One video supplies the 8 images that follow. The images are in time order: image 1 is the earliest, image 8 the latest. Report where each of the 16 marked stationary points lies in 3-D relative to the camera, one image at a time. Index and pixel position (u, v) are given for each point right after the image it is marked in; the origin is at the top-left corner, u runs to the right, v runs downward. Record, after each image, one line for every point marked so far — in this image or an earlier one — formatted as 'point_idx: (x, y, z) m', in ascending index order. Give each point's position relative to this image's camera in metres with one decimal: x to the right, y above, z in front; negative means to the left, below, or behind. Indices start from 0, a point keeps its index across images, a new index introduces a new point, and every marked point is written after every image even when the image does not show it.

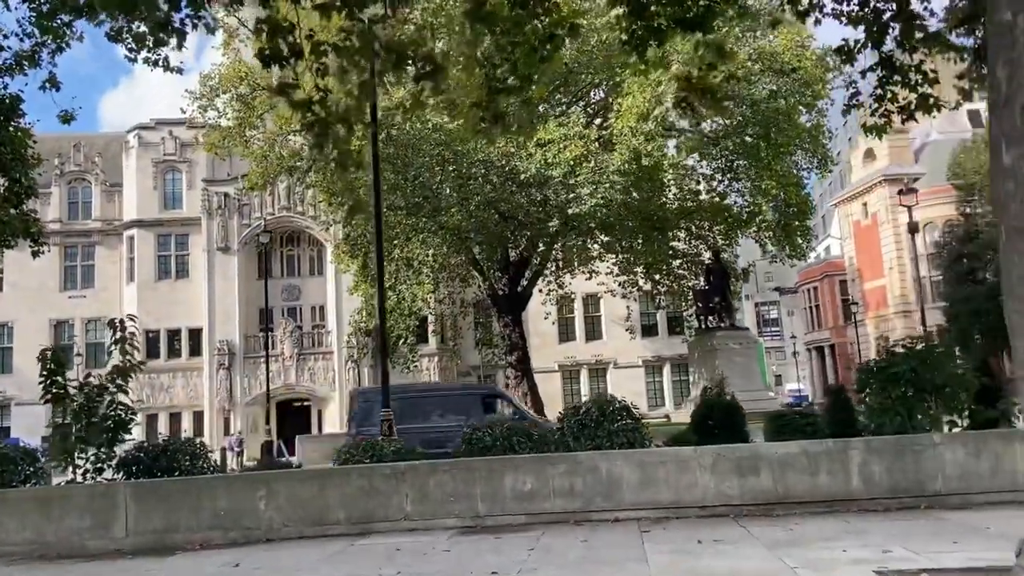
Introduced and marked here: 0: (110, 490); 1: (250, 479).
0: (-3.6, -1.8, +7.1) m
1: (-2.3, -1.7, +7.1) m
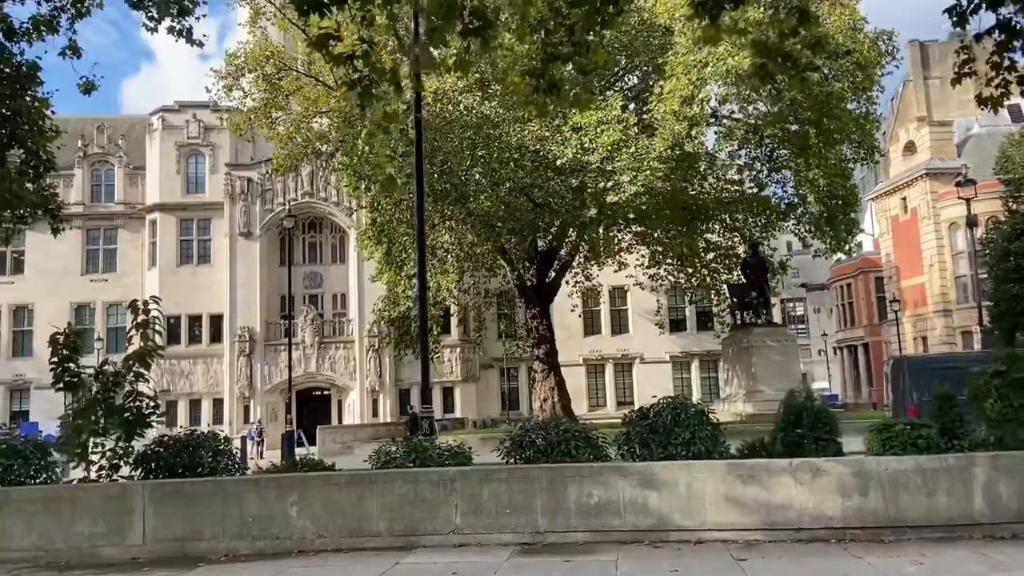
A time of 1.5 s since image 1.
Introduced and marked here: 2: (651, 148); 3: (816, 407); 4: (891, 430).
0: (-3.1, -1.6, +6.4) m
1: (-1.8, -1.6, +6.3) m
2: (+3.3, +3.4, +19.0) m
3: (+2.7, -1.0, +6.9) m
4: (+3.1, -1.2, +6.5) m
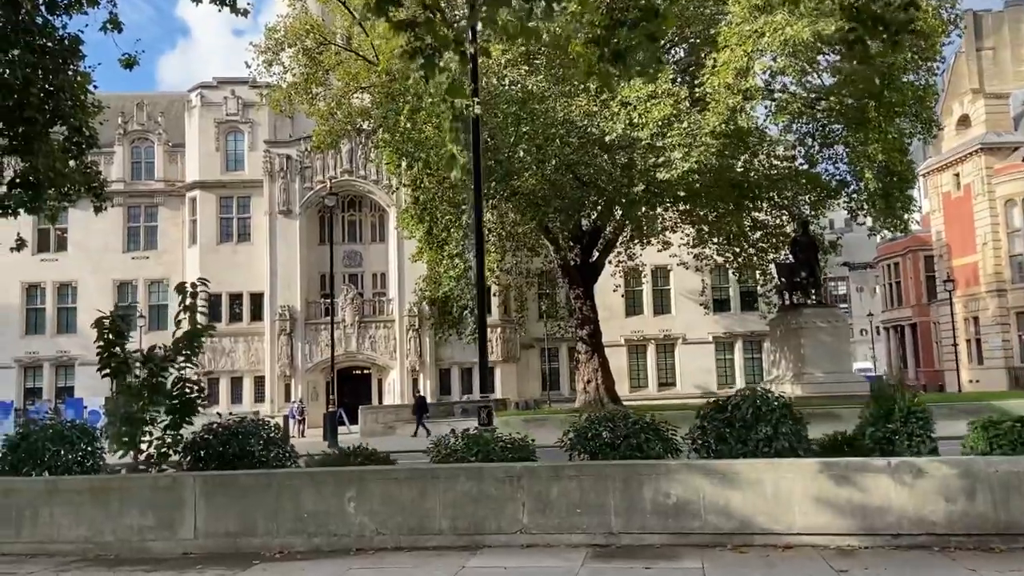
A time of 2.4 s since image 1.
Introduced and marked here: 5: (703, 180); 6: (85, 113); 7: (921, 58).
0: (-2.6, -1.5, +6.1) m
1: (-1.3, -1.4, +6.0) m
2: (+4.4, +3.8, +18.3) m
3: (+3.2, -0.9, +6.4) m
4: (+3.6, -1.0, +5.9) m
5: (+4.6, +2.6, +19.0) m
6: (-6.2, +2.5, +11.6) m
7: (+10.3, +5.8, +19.9) m
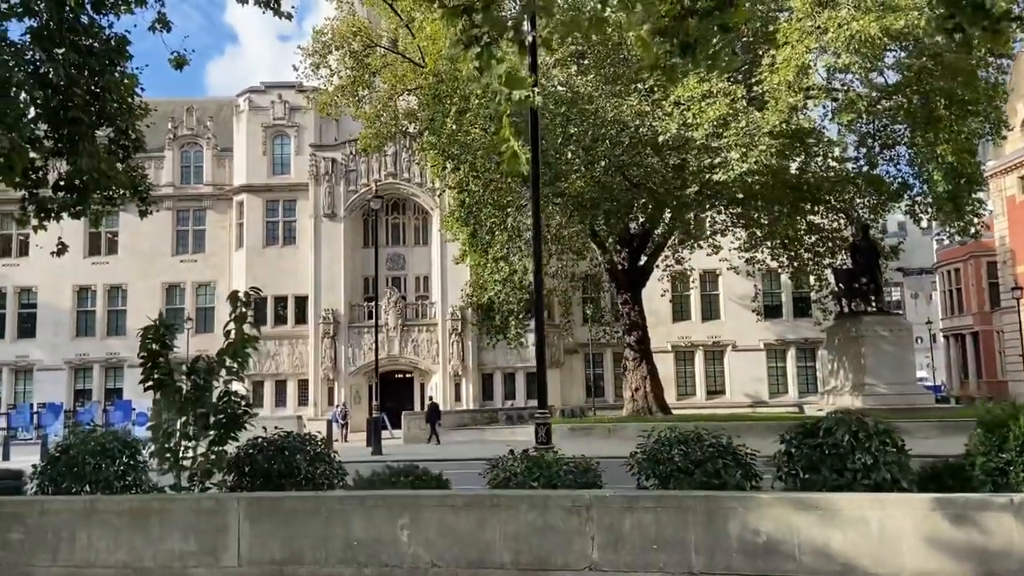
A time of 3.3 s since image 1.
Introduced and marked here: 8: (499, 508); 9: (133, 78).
0: (-2.1, -1.6, +5.7) m
1: (-0.8, -1.5, +5.5) m
2: (+5.5, +3.7, +17.6) m
3: (+3.7, -1.0, +5.7) m
4: (+4.1, -1.1, +5.2) m
5: (+5.7, +2.4, +18.2) m
6: (-5.5, +2.5, +11.4) m
7: (+11.5, +5.6, +18.8) m
8: (-0.1, -1.5, +5.4) m
9: (-5.3, +3.0, +11.1) m
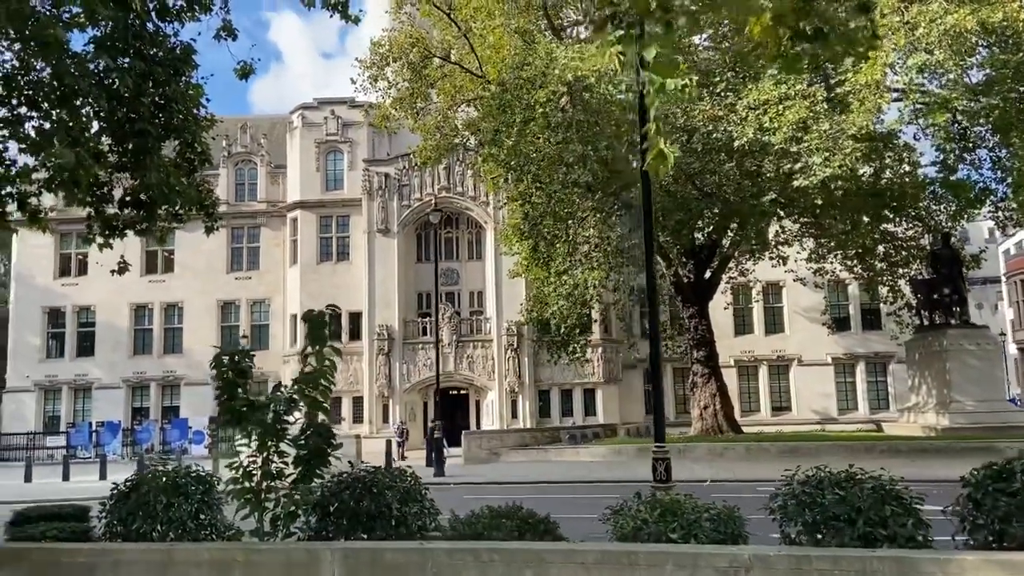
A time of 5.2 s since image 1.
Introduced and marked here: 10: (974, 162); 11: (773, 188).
0: (-1.3, -1.7, +5.0) m
1: (0.0, -1.6, +4.8) m
2: (+6.9, +3.4, +16.5) m
3: (+4.5, -1.1, +4.7) m
4: (+4.9, -1.2, +4.2) m
5: (+7.2, +2.1, +17.1) m
6: (-4.3, +2.2, +10.9) m
7: (+13.0, +5.3, +17.5) m
8: (+0.8, -1.6, +4.6) m
9: (-4.2, +2.7, +10.7) m
10: (+11.7, +3.1, +19.7) m
11: (+5.8, +2.2, +17.7) m
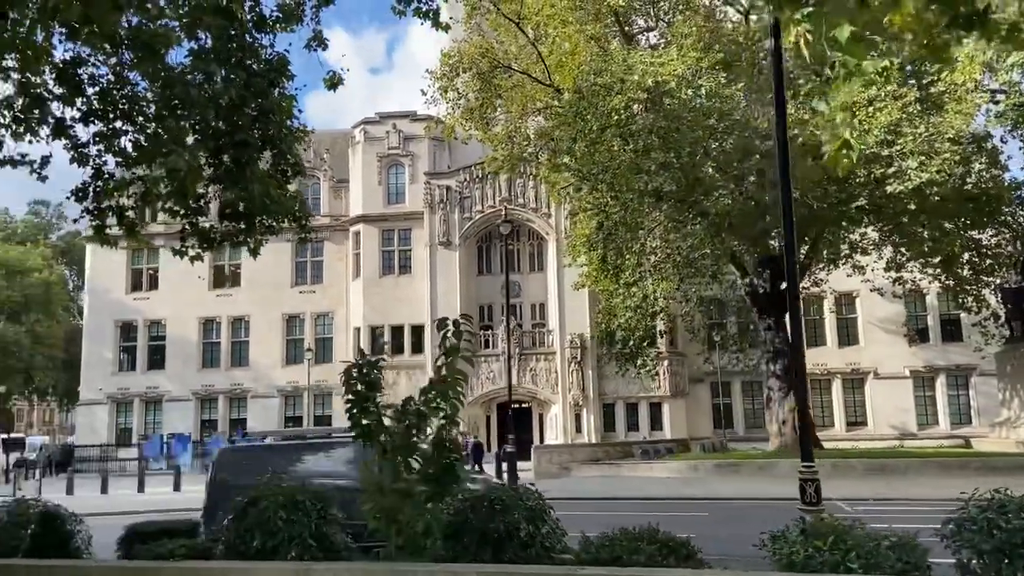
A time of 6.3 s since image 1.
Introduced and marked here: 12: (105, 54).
0: (-0.3, -1.8, +4.7) m
1: (+0.9, -1.7, +4.4) m
2: (+8.5, +3.2, +15.8) m
3: (+5.4, -1.1, +4.1) m
4: (+5.8, -1.2, +3.5) m
5: (+8.8, +2.0, +16.4) m
6: (-3.1, +2.0, +10.8) m
7: (+14.6, +5.2, +16.4) m
8: (+1.7, -1.6, +4.2) m
9: (-3.0, +2.5, +10.6) m
10: (+13.5, +3.0, +18.7) m
11: (+7.5, +2.0, +17.0) m
12: (-5.5, +3.1, +10.6) m
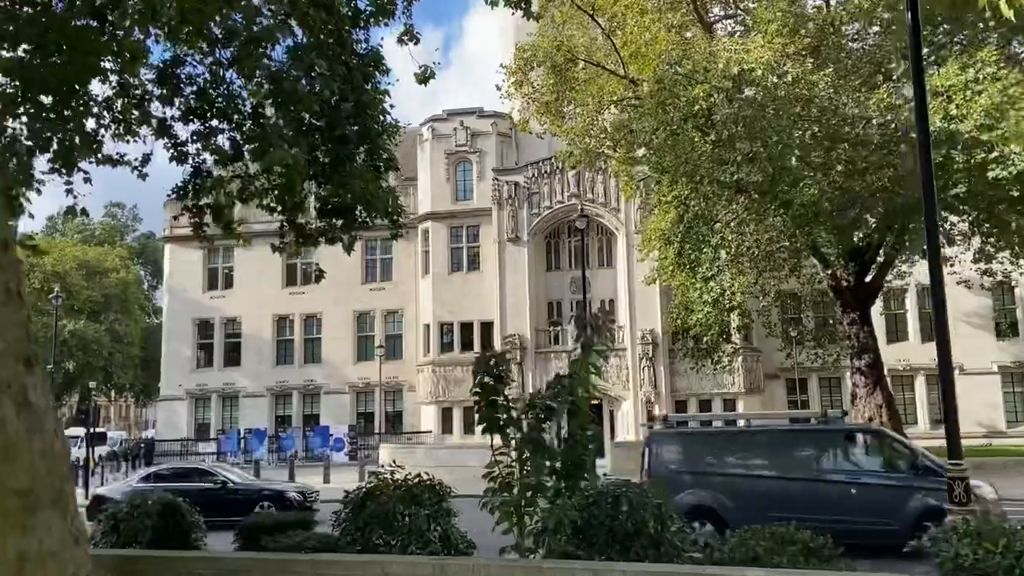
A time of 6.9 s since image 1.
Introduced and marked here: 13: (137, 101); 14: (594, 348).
0: (+0.5, -1.7, +4.5) m
1: (+1.8, -1.6, +4.2) m
2: (+10.1, +3.4, +14.9) m
3: (+6.2, -1.0, +3.5) m
4: (+6.6, -1.1, +2.9) m
5: (+10.4, +2.1, +15.5) m
6: (-1.8, +2.1, +10.9) m
7: (+16.2, +5.4, +15.1) m
8: (+2.5, -1.6, +3.9) m
9: (-1.7, +2.6, +10.6) m
10: (+15.3, +3.2, +17.5) m
11: (+9.1, +2.2, +16.3) m
12: (-4.2, +3.2, +10.8) m
13: (-5.4, +2.7, +11.5) m
14: (+0.4, -0.5, +6.2) m
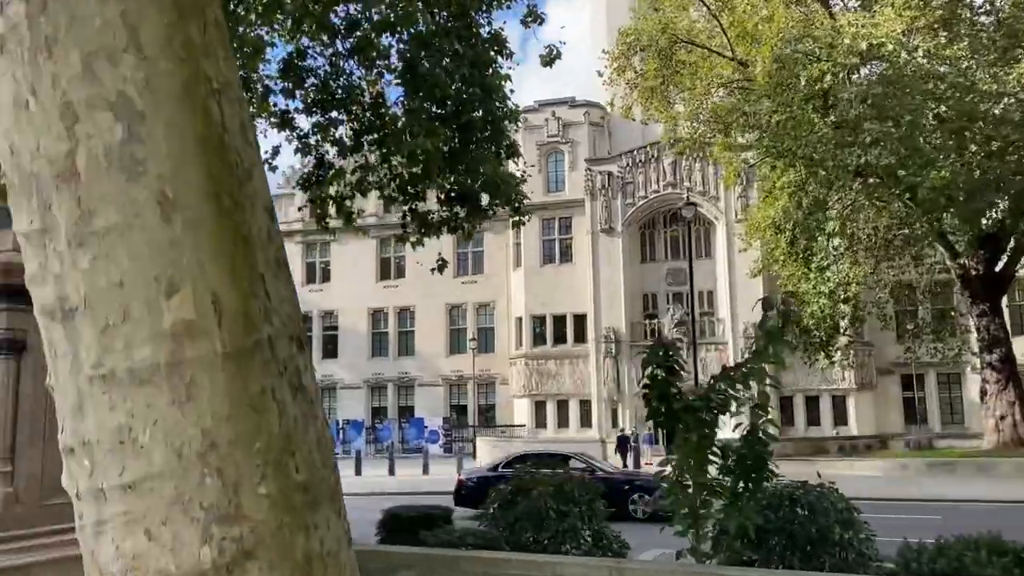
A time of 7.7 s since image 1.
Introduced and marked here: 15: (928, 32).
0: (+1.6, -1.6, +4.1) m
1: (+2.7, -1.5, +3.6) m
2: (+12.1, +3.6, +13.5) m
3: (+7.1, -0.9, +2.5) m
4: (+7.4, -1.0, +1.9) m
5: (+12.5, +2.4, +14.0) m
6: (-0.1, +2.2, +10.6) m
7: (+18.2, +5.7, +13.1) m
8: (+3.4, -1.5, +3.3) m
9: (-0.1, +2.7, +10.4) m
10: (+17.5, +3.4, +15.5) m
11: (+11.3, +2.4, +14.9) m
12: (-2.6, +3.3, +10.8) m
13: (-3.7, +2.8, +11.6) m
14: (+1.6, -0.4, +5.8) m
15: (+8.7, +5.4, +17.2) m
